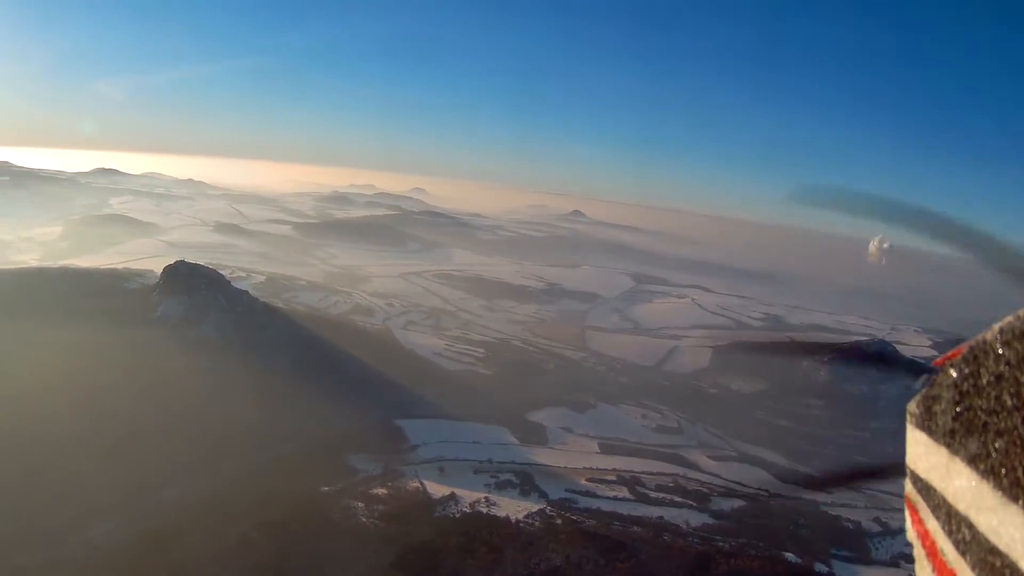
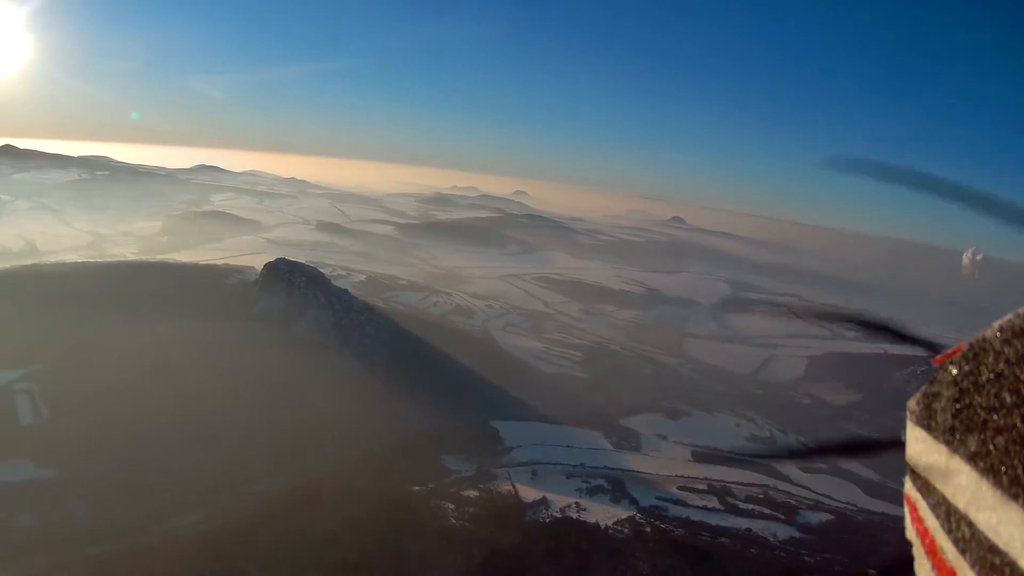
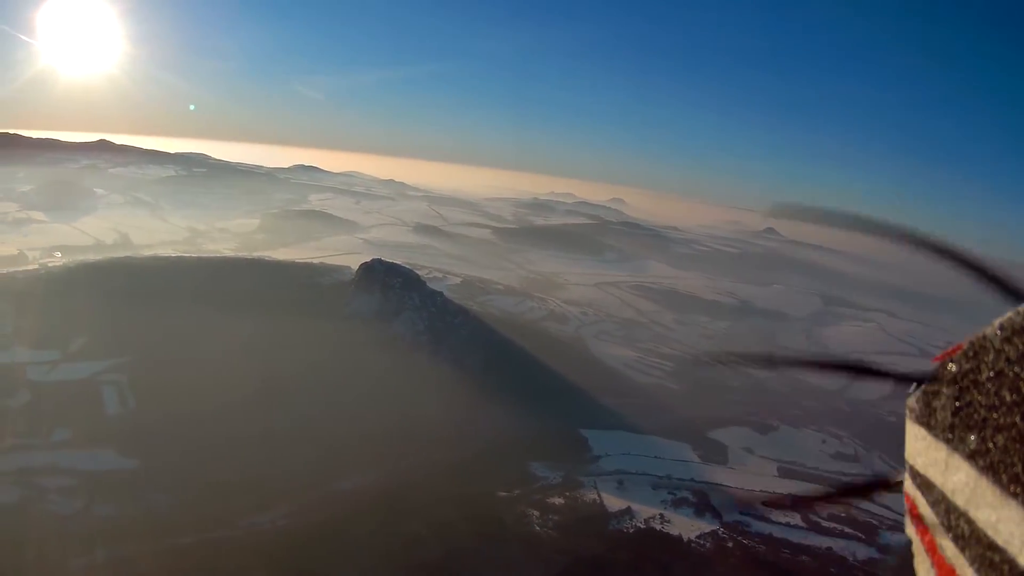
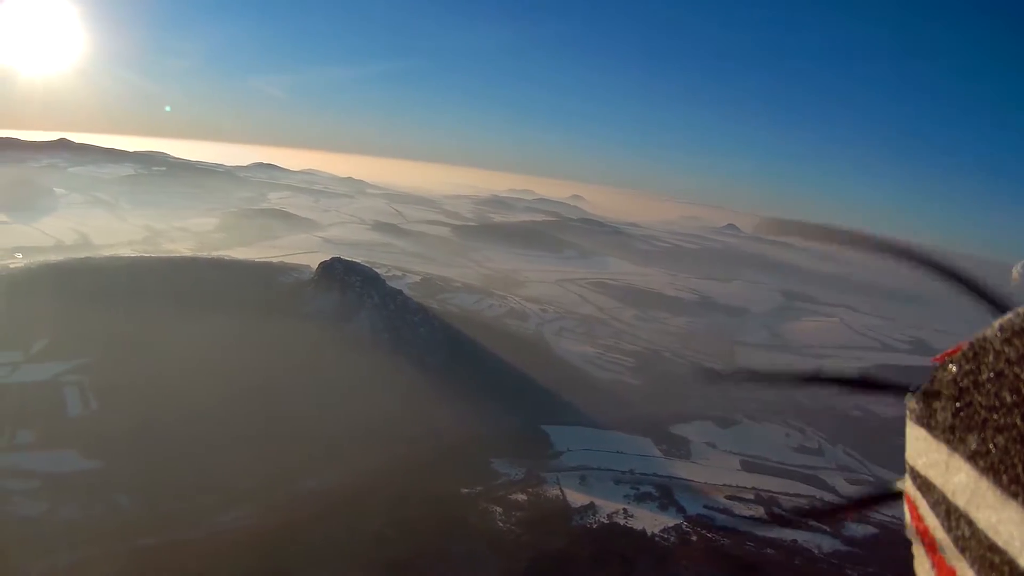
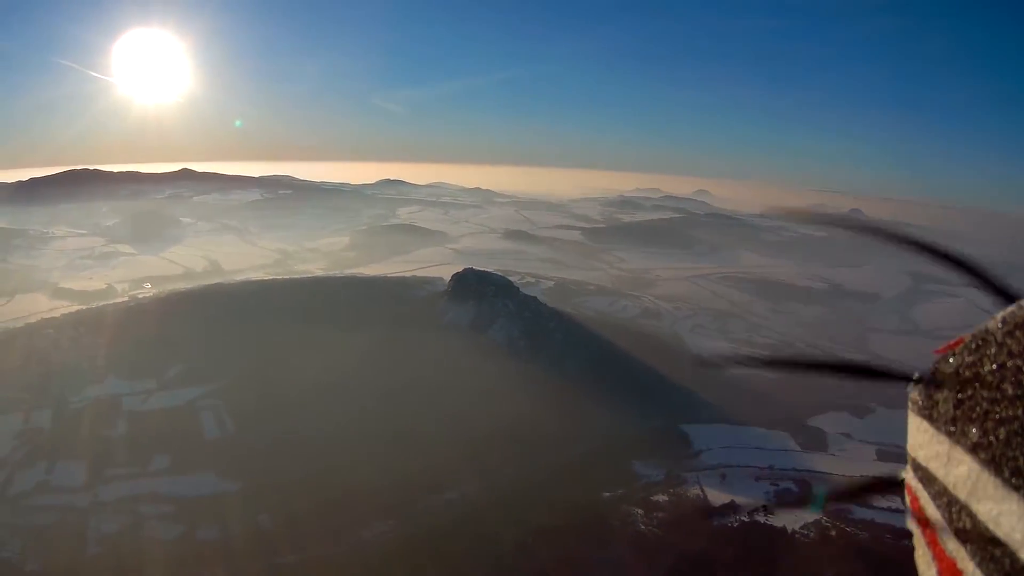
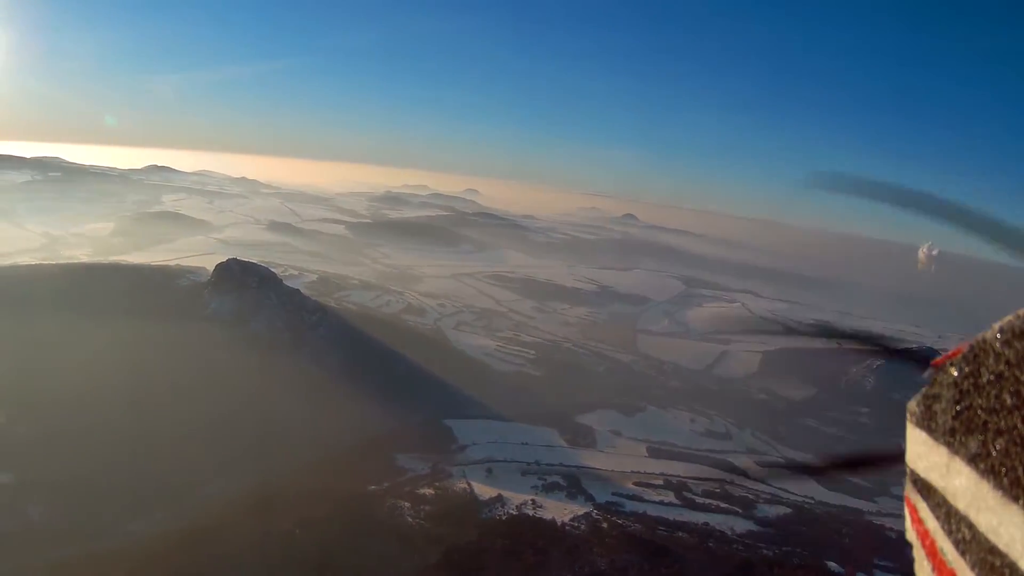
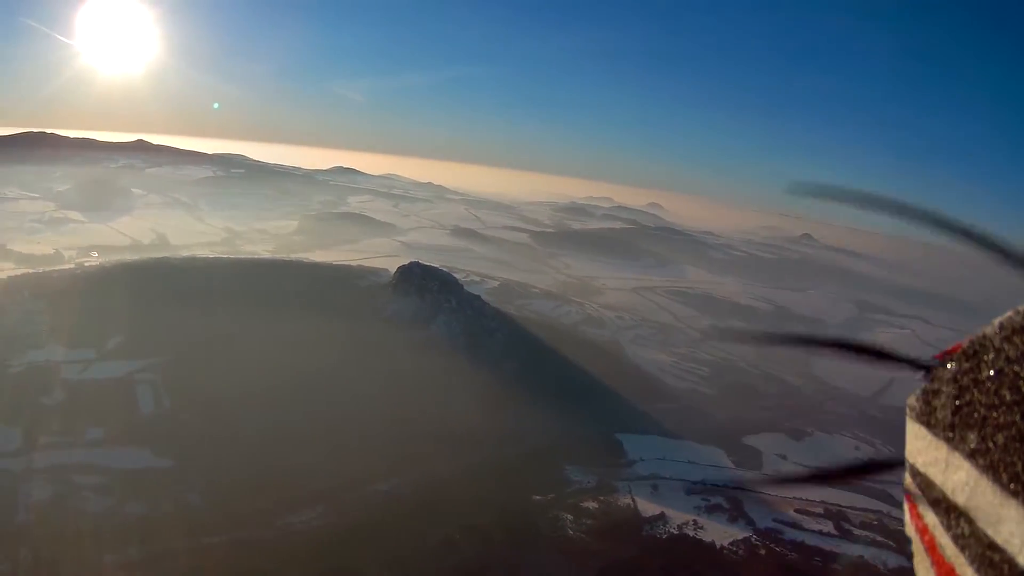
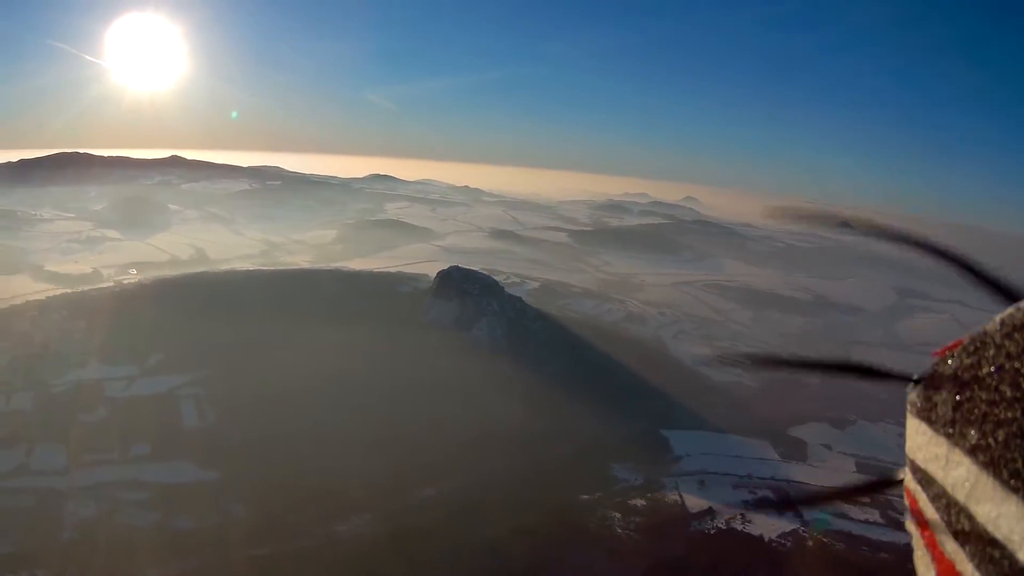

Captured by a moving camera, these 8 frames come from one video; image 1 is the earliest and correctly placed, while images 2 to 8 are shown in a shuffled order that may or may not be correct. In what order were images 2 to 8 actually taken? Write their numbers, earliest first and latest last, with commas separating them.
6, 2, 4, 3, 7, 8, 5
